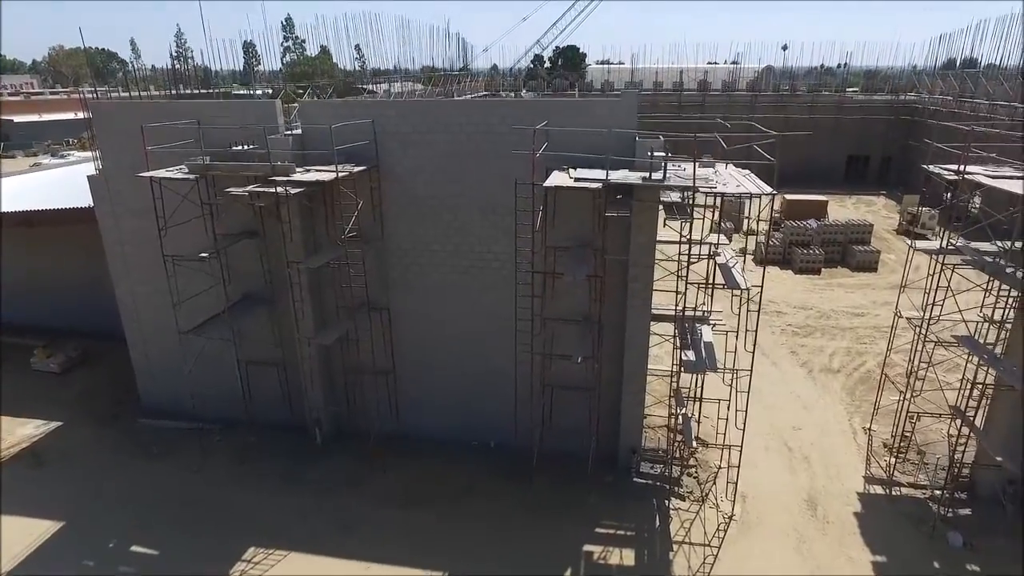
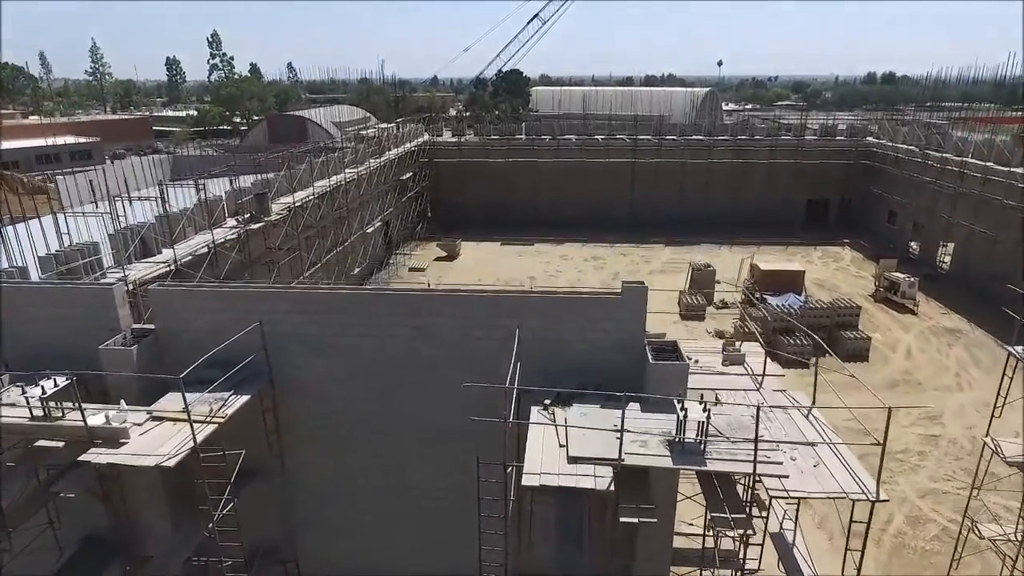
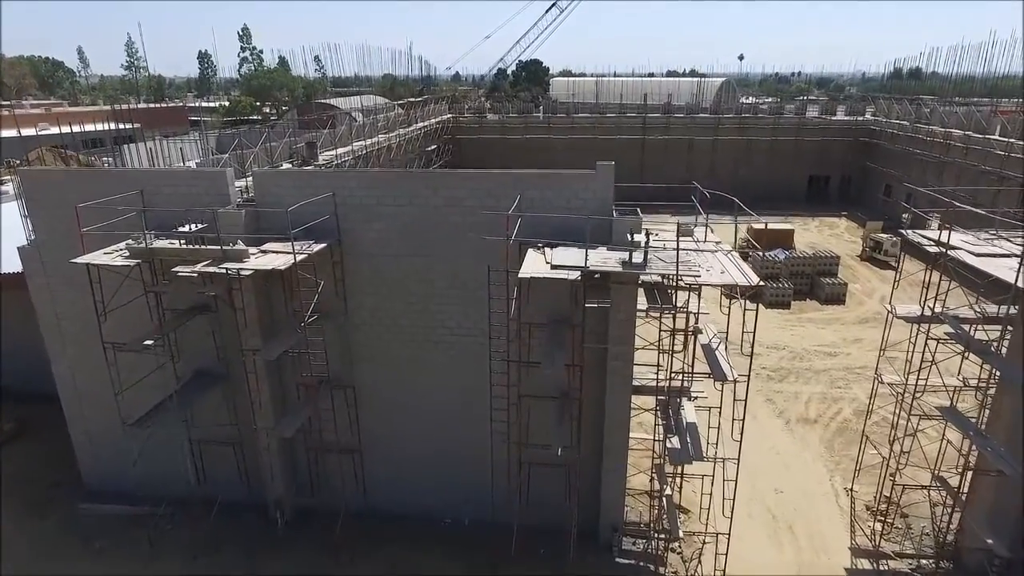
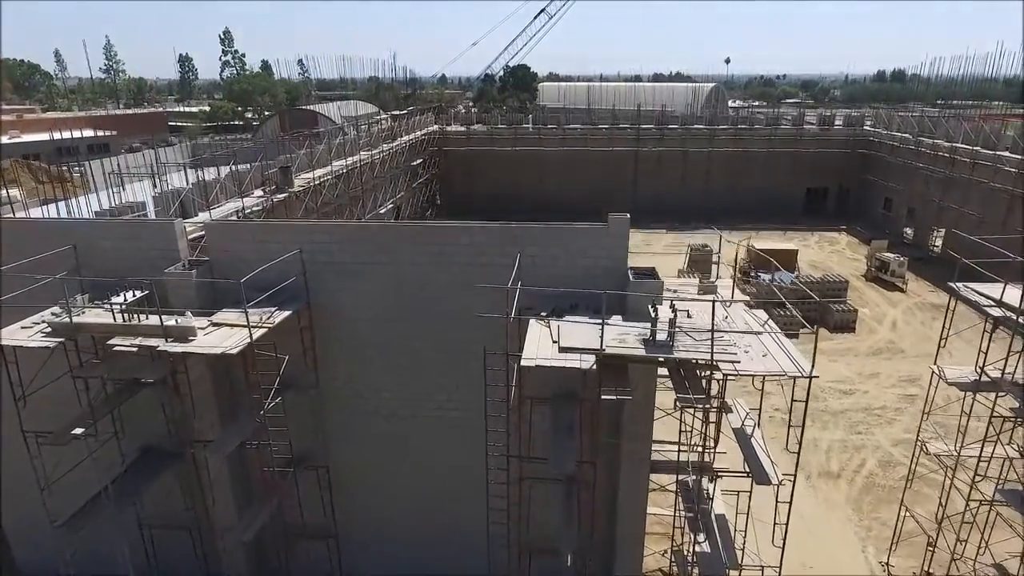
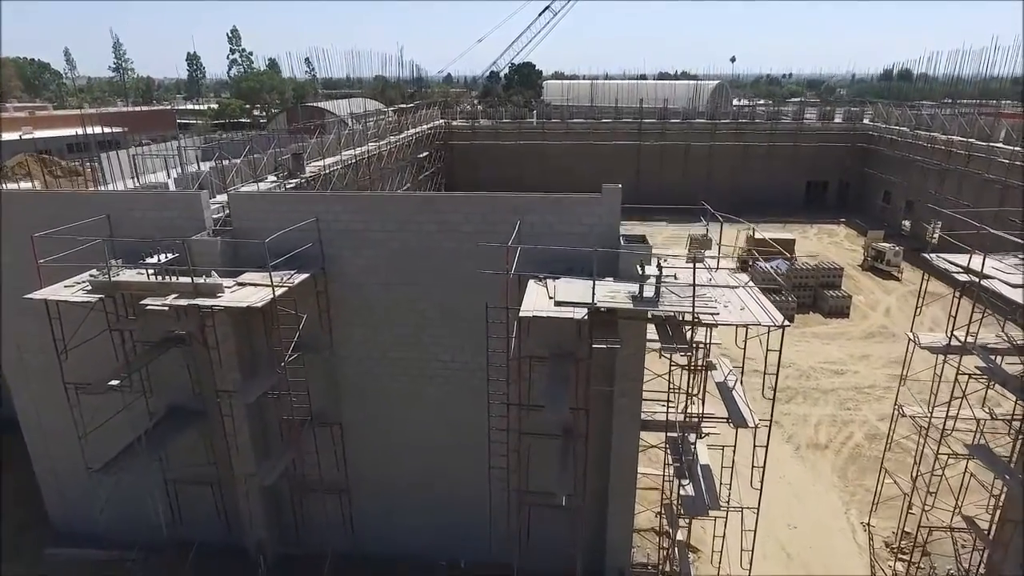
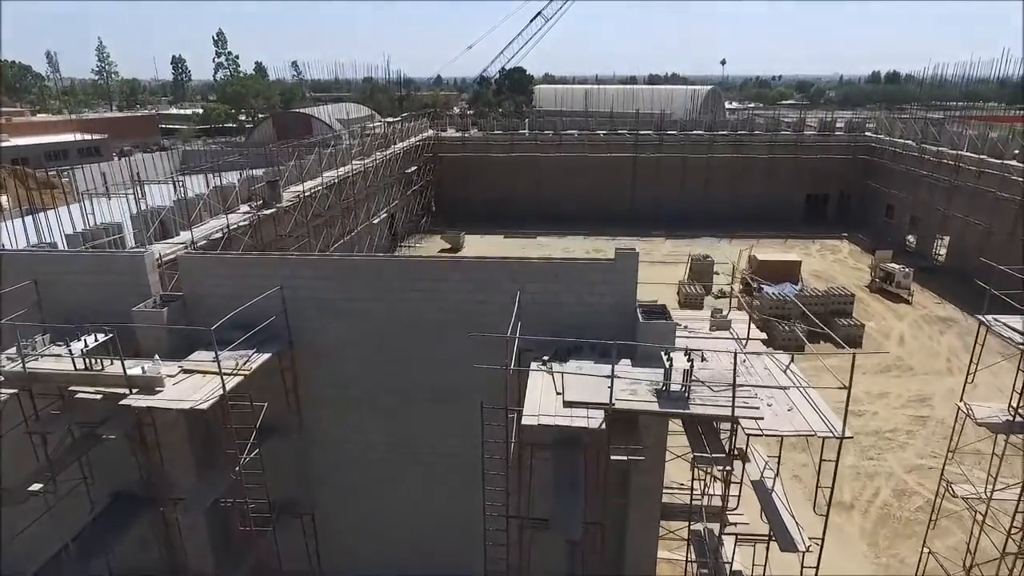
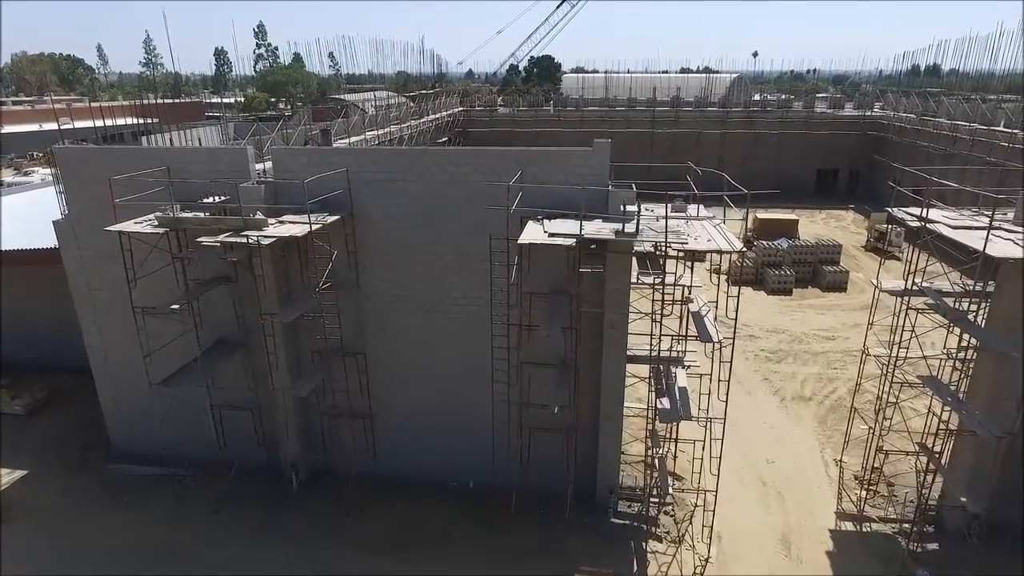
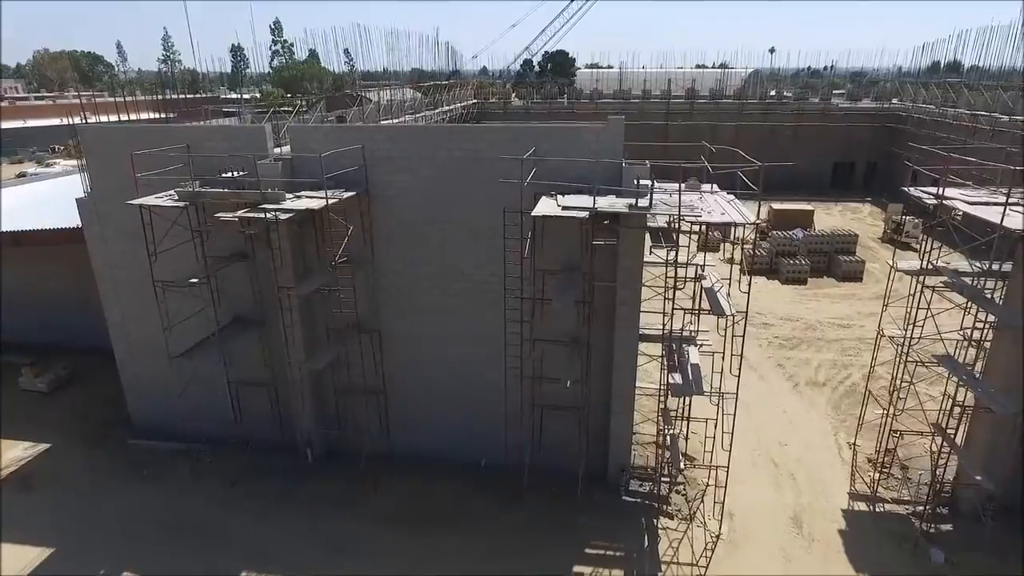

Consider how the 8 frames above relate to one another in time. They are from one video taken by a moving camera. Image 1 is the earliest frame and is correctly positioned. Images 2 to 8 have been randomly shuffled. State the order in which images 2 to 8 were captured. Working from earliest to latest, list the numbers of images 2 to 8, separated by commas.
8, 7, 3, 5, 4, 6, 2
